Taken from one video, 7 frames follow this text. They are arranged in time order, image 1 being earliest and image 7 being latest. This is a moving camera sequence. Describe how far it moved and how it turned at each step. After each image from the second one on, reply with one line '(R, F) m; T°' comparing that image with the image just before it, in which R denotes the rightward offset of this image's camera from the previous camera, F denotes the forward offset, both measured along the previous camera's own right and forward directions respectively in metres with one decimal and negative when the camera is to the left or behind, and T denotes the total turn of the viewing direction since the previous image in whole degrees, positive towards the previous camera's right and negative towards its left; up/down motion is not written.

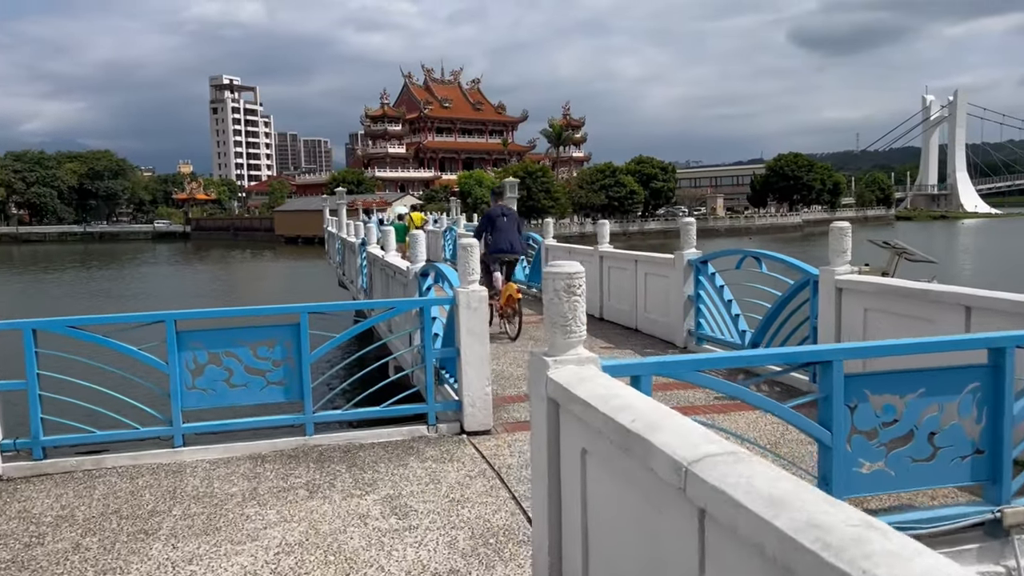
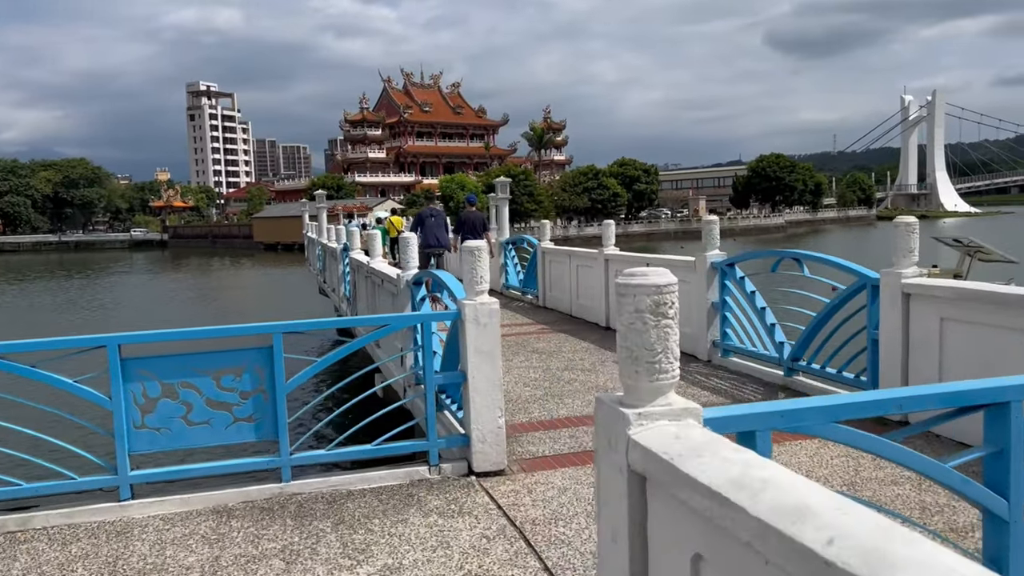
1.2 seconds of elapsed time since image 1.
(-0.2, +0.9) m; +1°
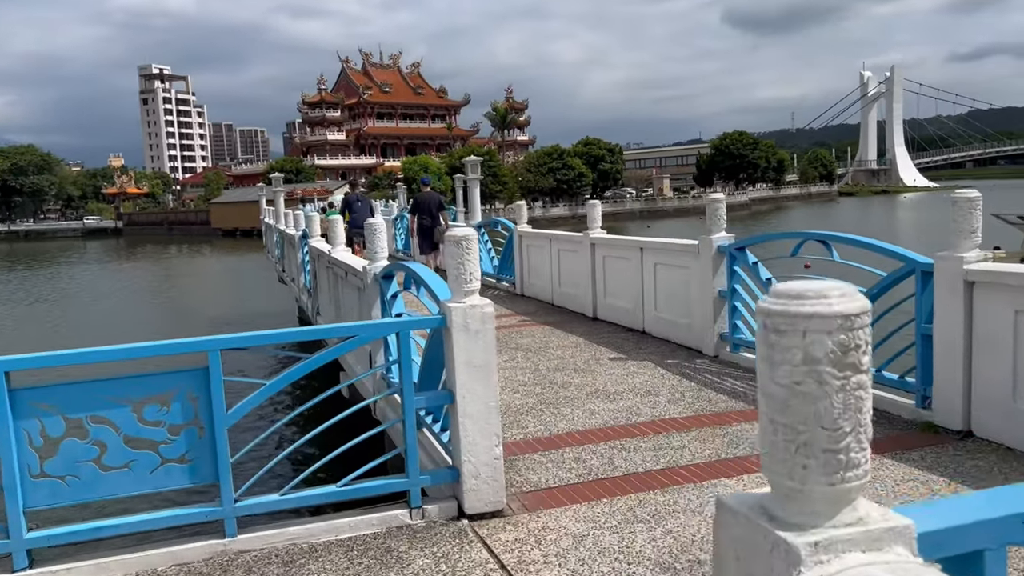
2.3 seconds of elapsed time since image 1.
(-0.1, +0.9) m; +2°
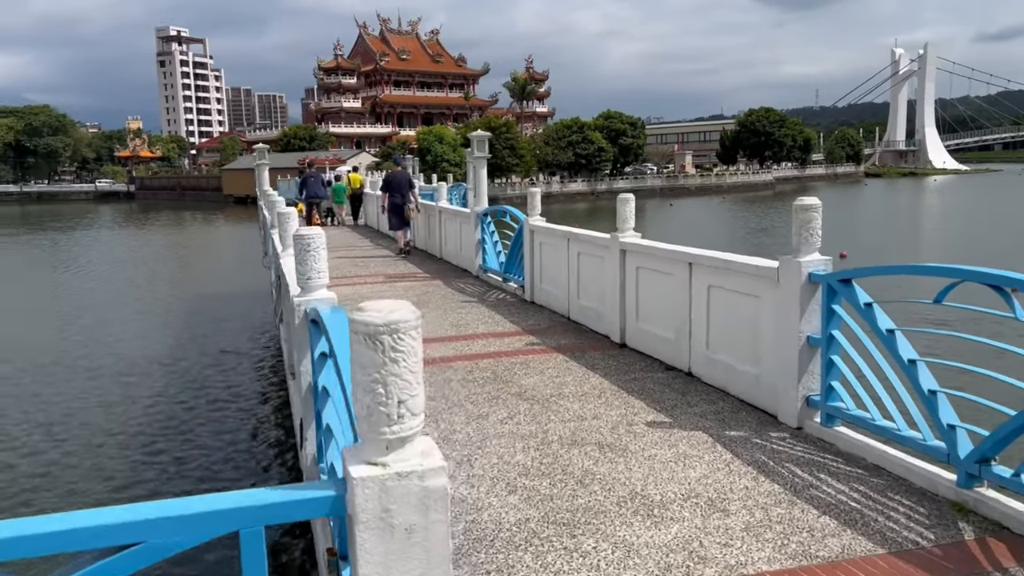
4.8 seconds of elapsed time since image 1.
(+0.1, +2.0) m; -1°
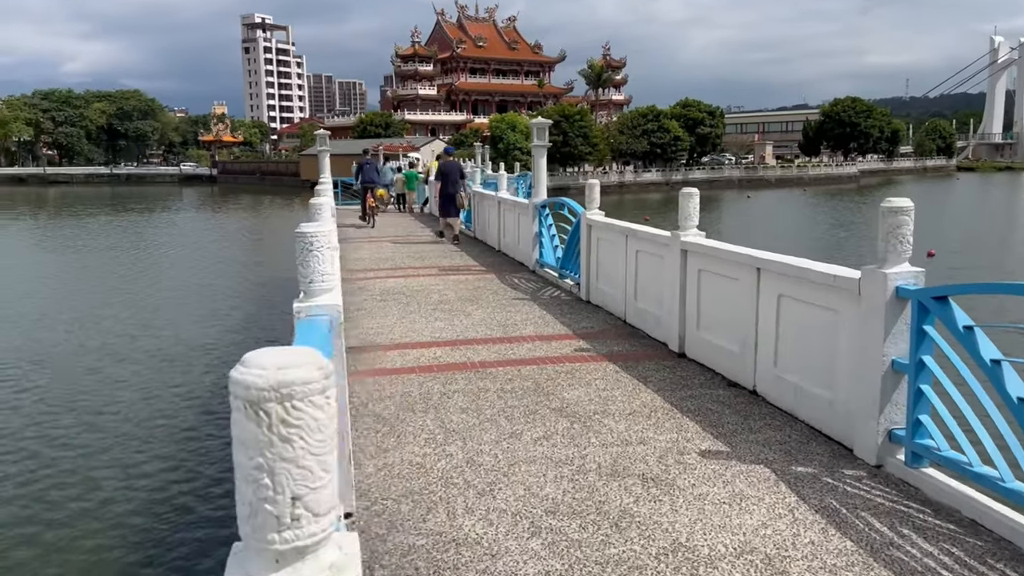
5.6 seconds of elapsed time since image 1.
(+0.2, +0.6) m; -5°
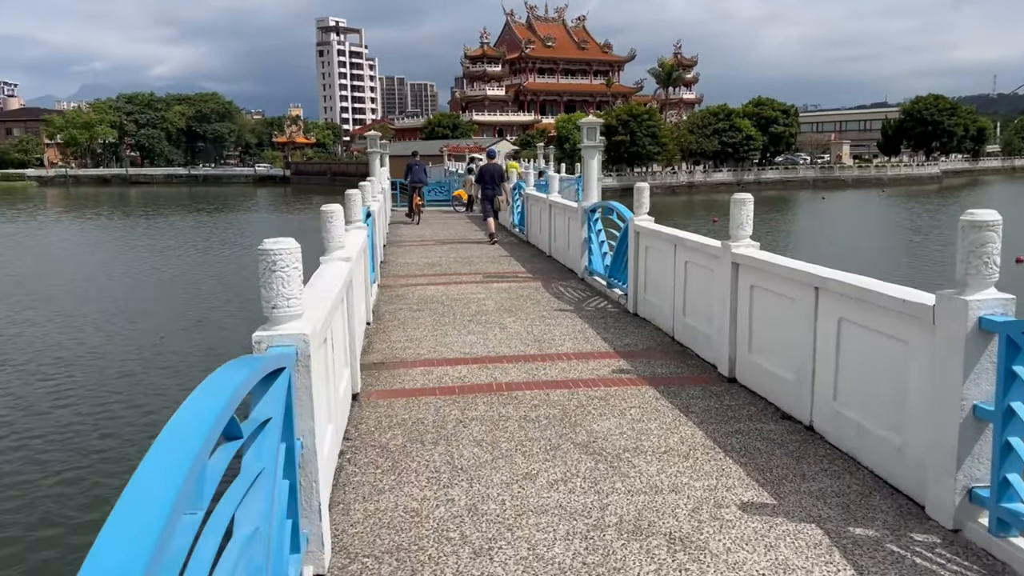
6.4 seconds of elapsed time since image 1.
(+0.3, +0.6) m; -5°
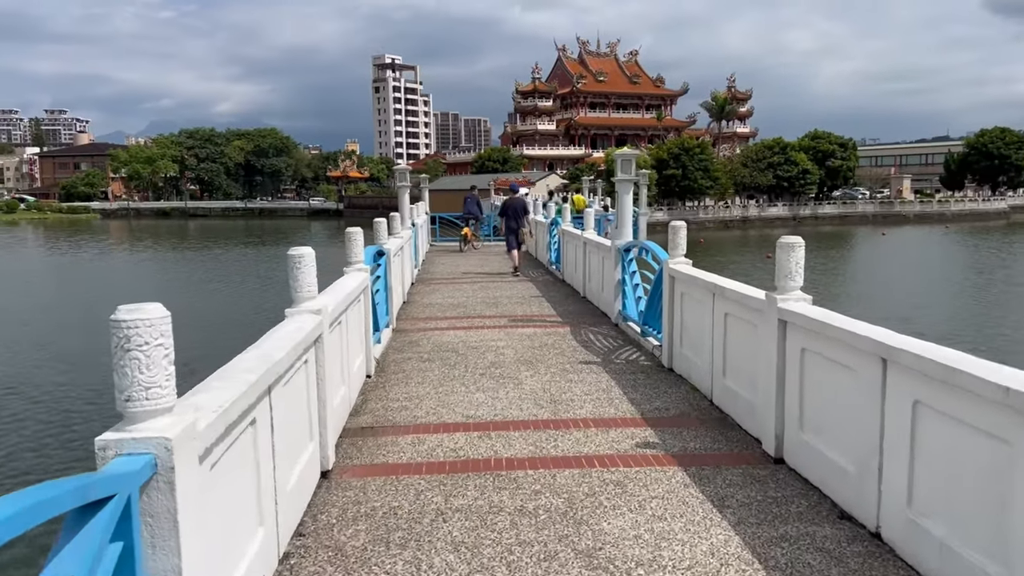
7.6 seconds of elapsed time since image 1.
(+0.3, +0.9) m; -3°
